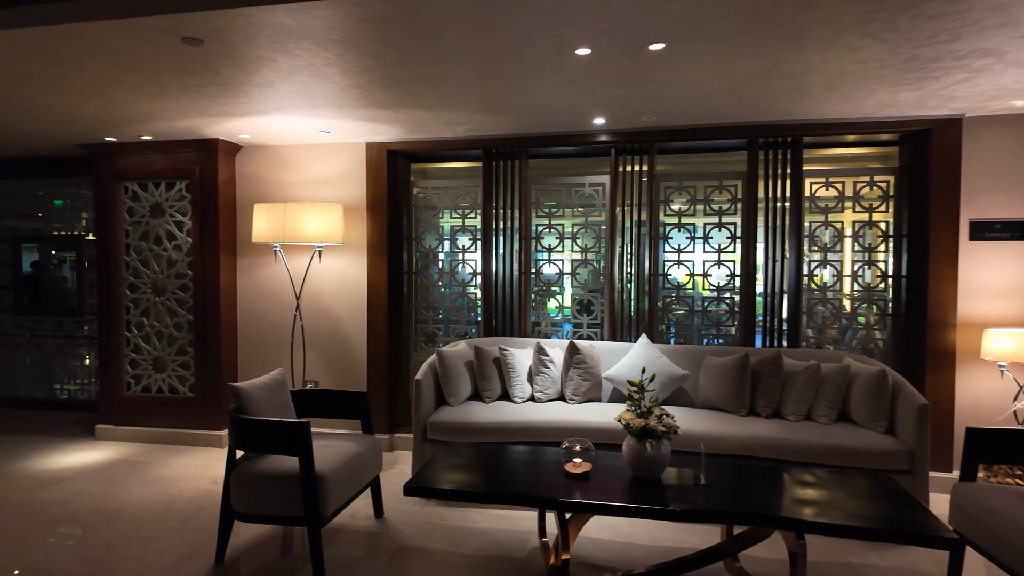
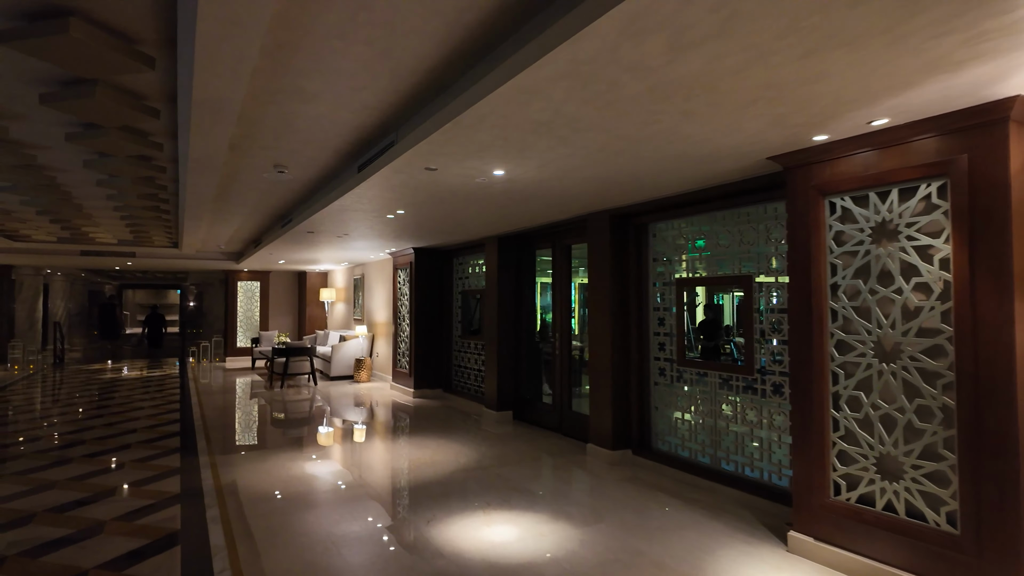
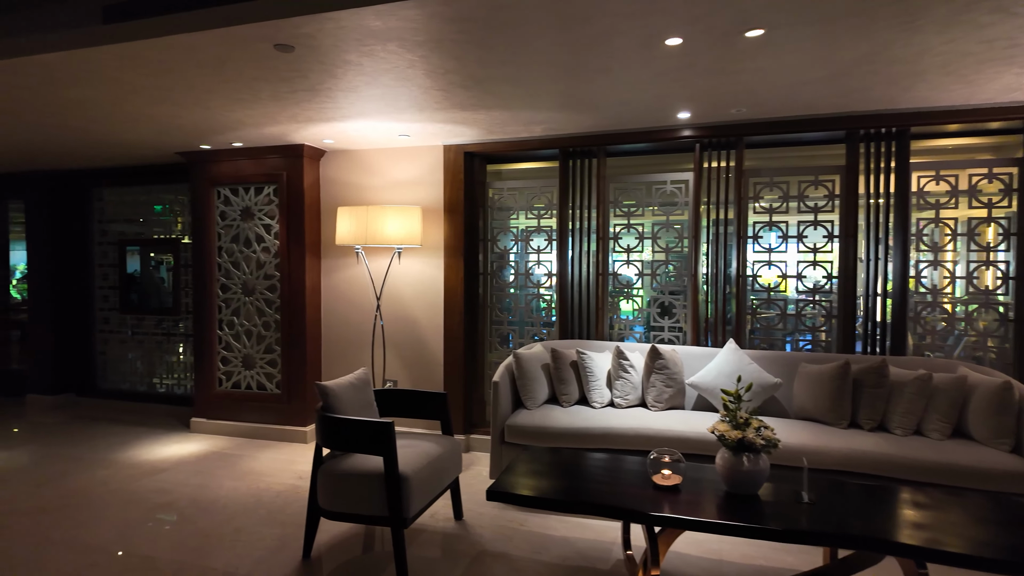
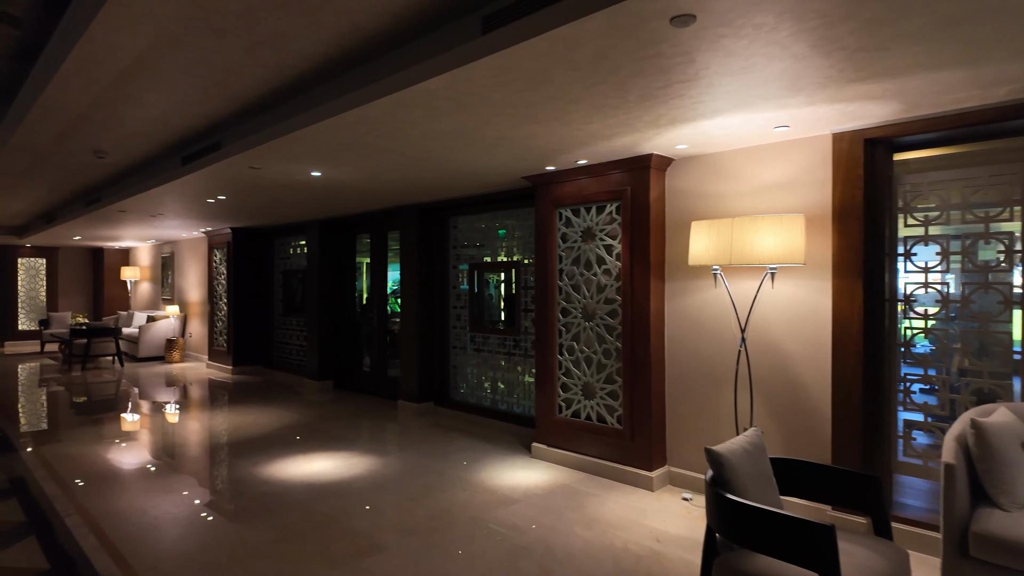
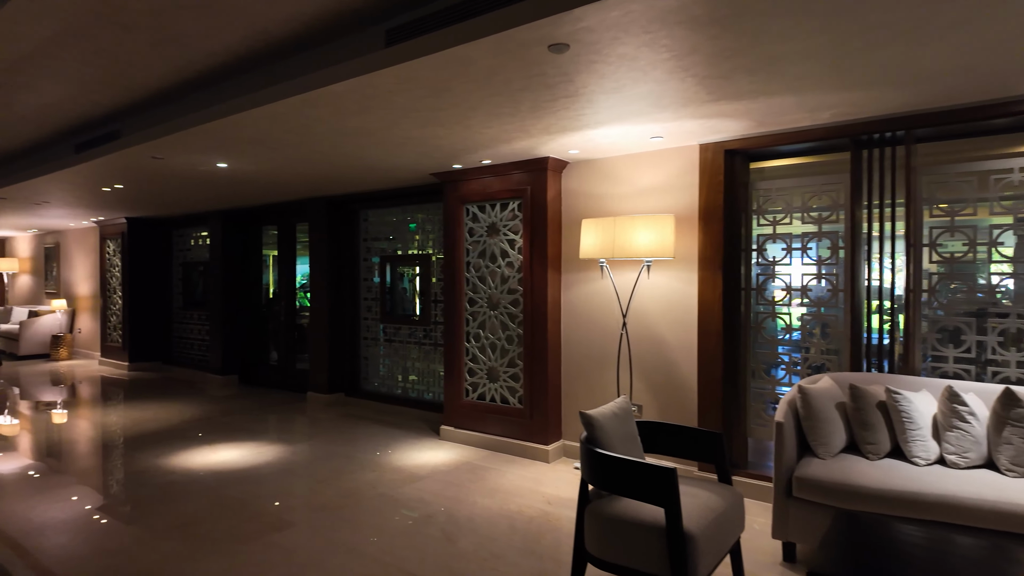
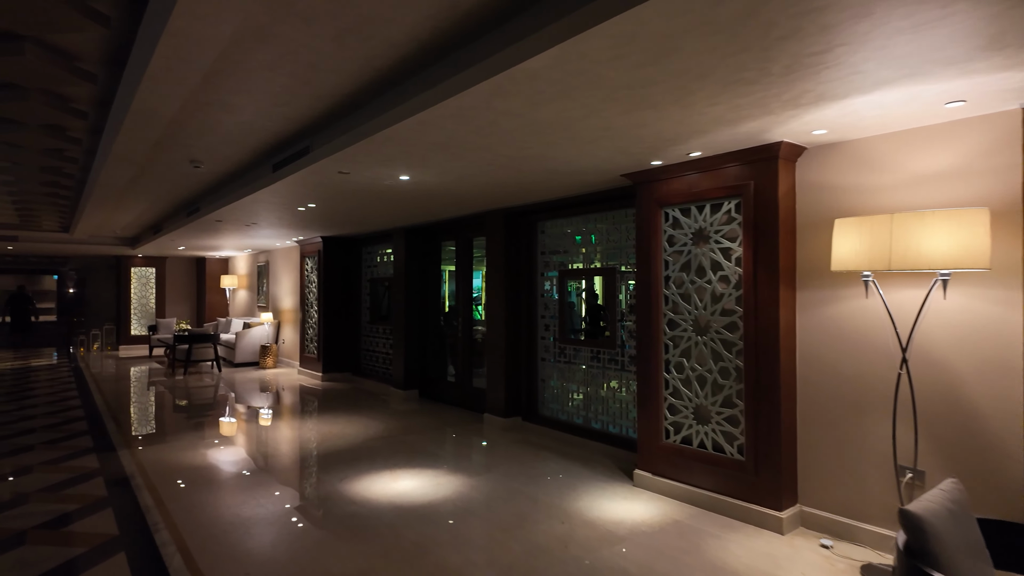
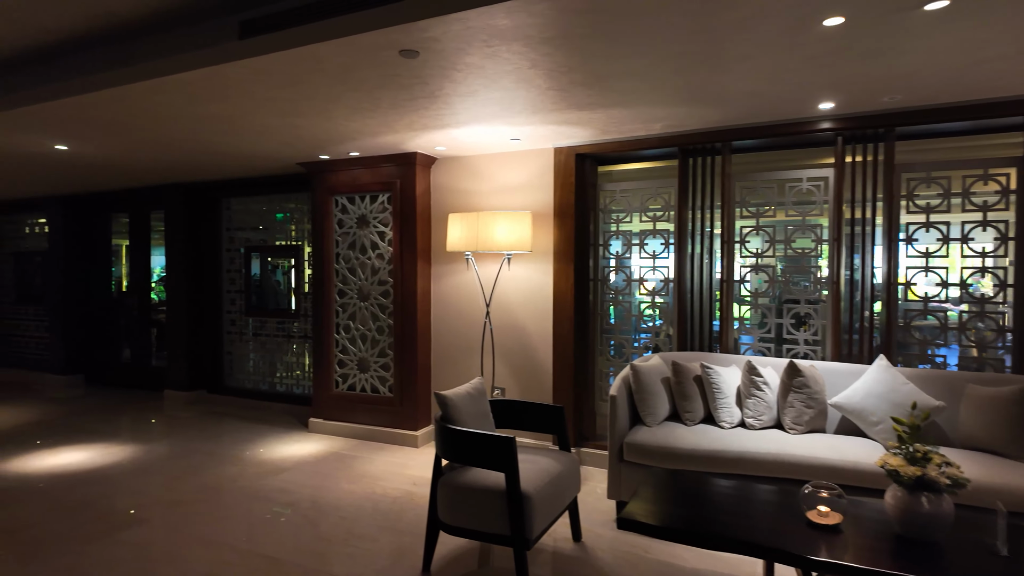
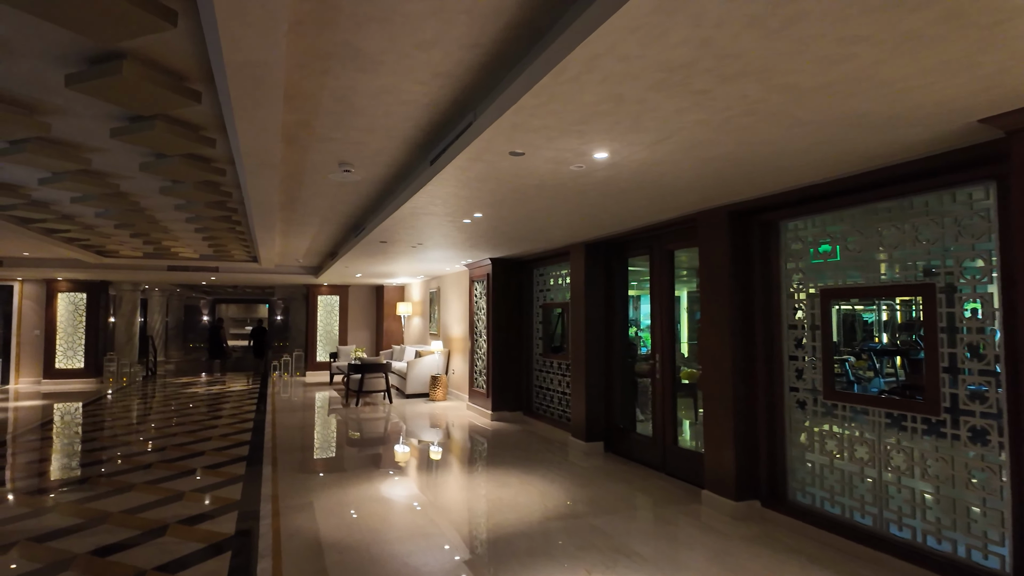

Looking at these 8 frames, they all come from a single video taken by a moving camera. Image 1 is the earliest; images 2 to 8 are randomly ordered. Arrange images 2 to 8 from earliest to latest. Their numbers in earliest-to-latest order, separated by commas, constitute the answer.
3, 7, 5, 4, 6, 2, 8
